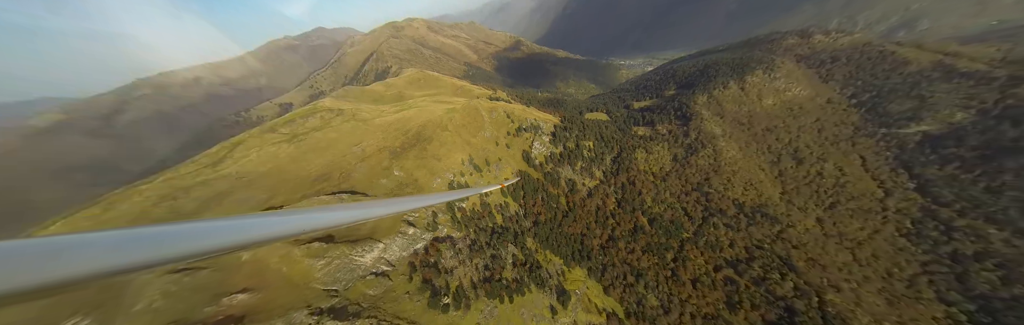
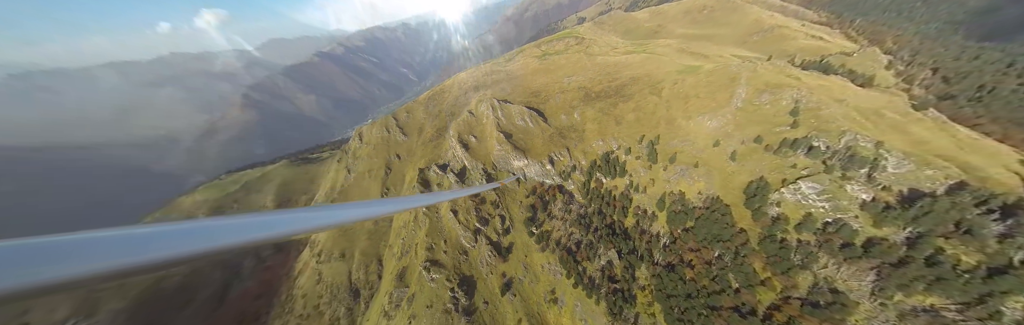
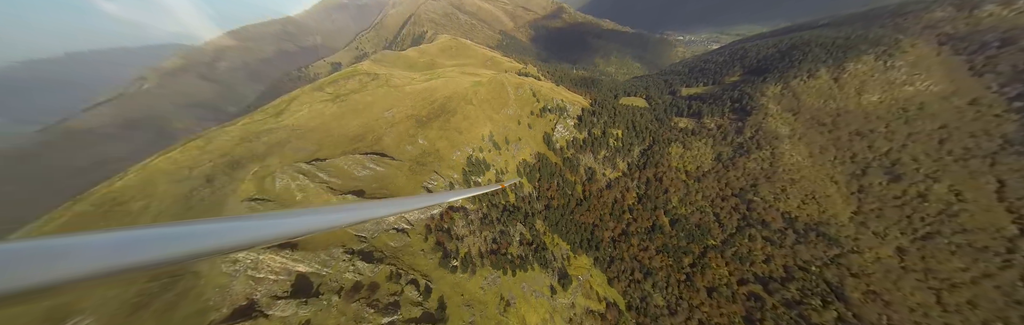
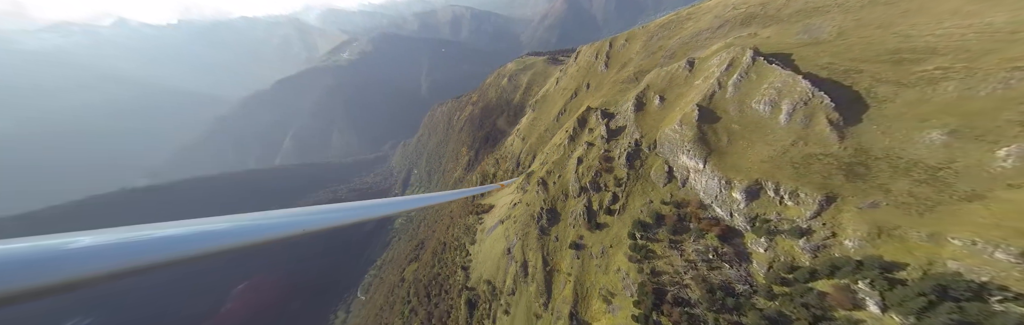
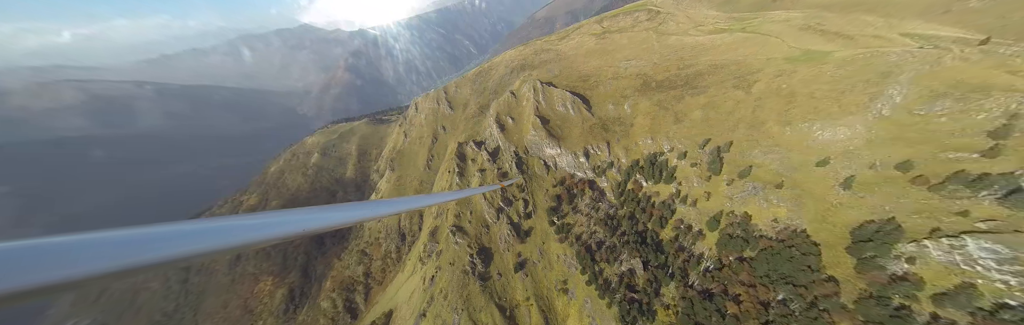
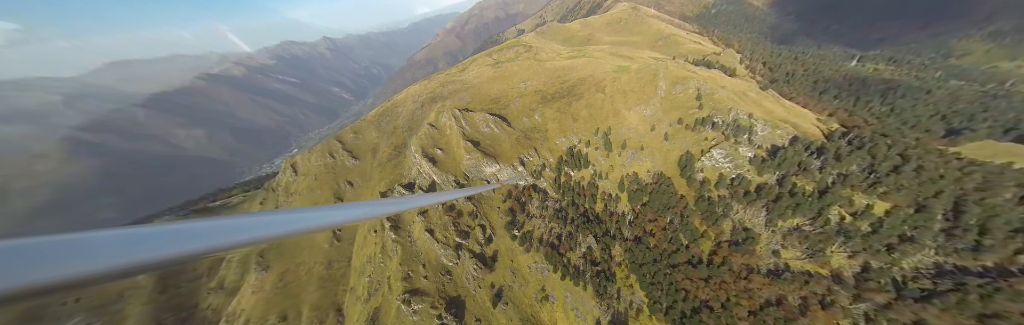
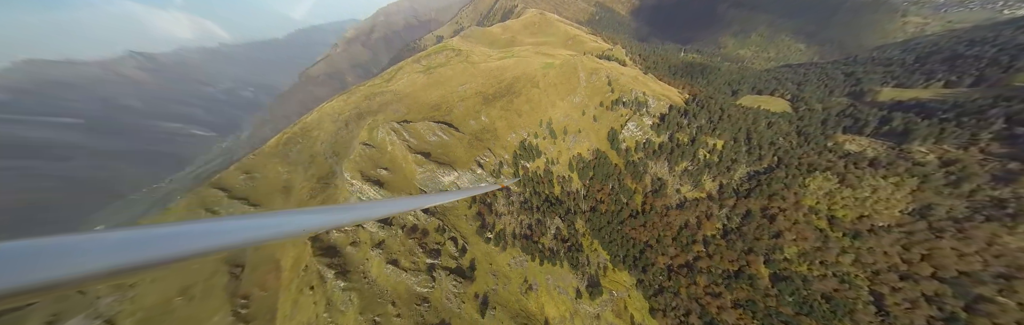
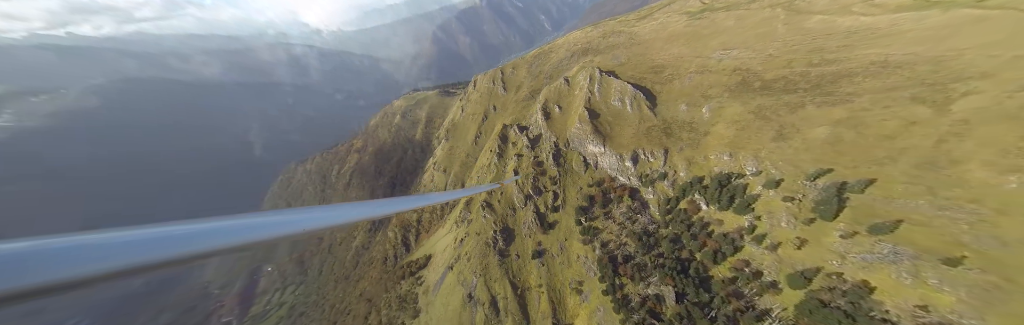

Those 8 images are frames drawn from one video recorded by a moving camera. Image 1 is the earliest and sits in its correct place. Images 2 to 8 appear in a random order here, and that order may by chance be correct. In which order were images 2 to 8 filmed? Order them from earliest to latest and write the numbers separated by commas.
3, 7, 6, 2, 5, 8, 4
